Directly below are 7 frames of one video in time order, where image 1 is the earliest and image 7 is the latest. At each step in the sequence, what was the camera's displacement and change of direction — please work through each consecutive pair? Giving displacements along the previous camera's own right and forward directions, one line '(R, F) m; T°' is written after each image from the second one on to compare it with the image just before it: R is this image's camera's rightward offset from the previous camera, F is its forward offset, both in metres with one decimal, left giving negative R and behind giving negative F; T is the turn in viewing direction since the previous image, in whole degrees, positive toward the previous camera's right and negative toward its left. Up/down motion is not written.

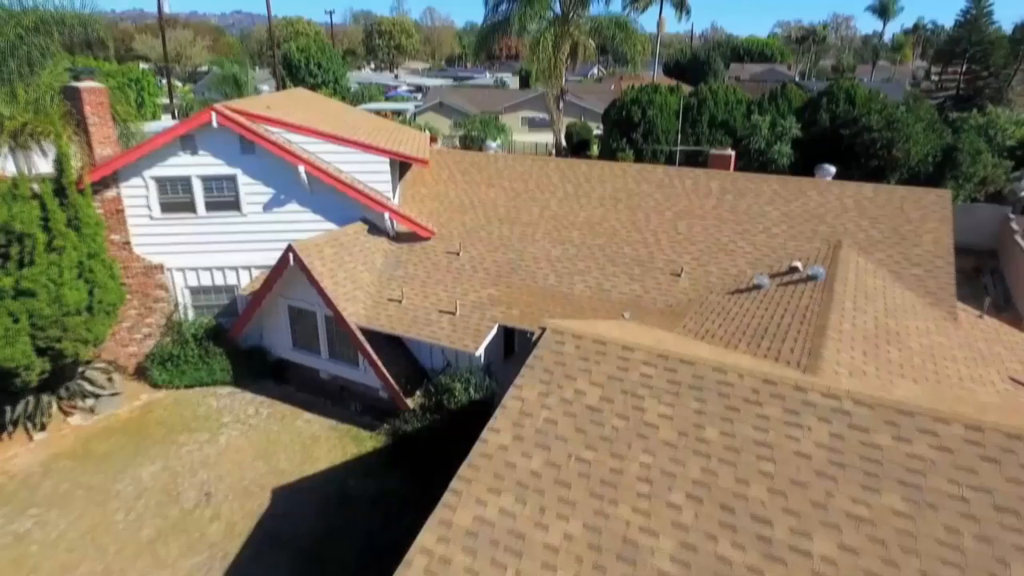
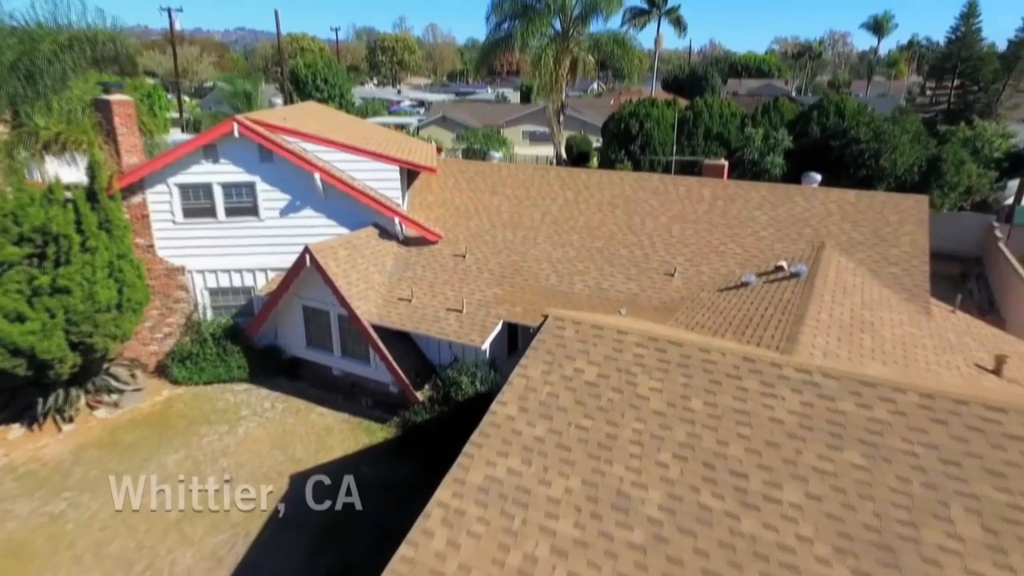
(-0.1, -0.9) m; 0°
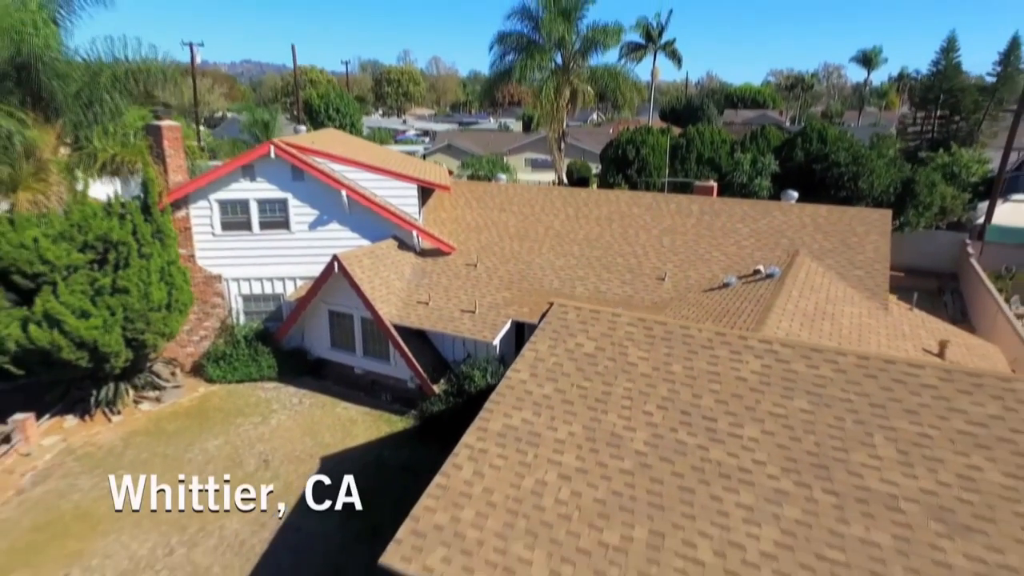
(-0.2, -1.7) m; 0°
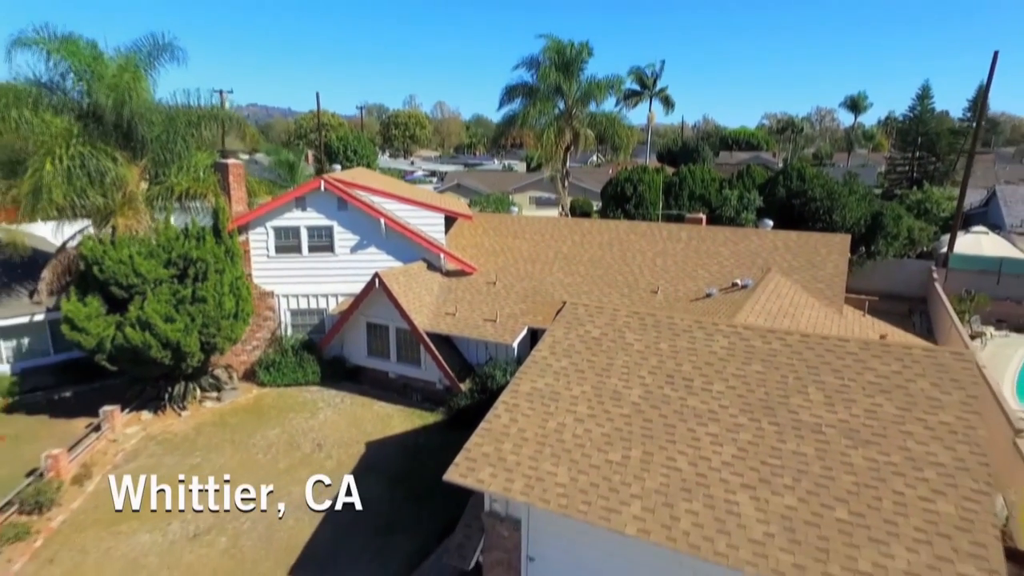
(-0.5, -2.8) m; 0°
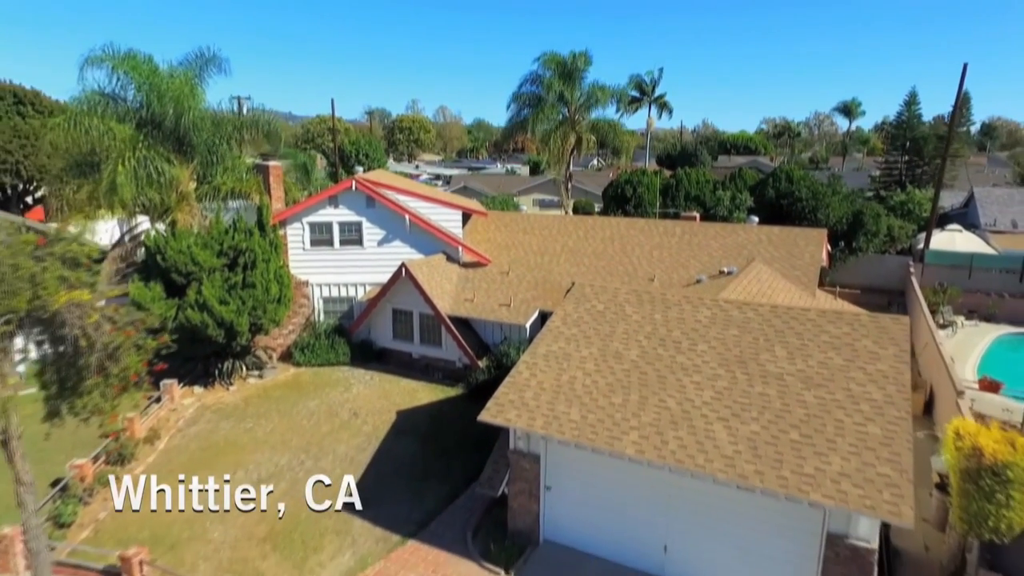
(-0.4, -2.3) m; 0°
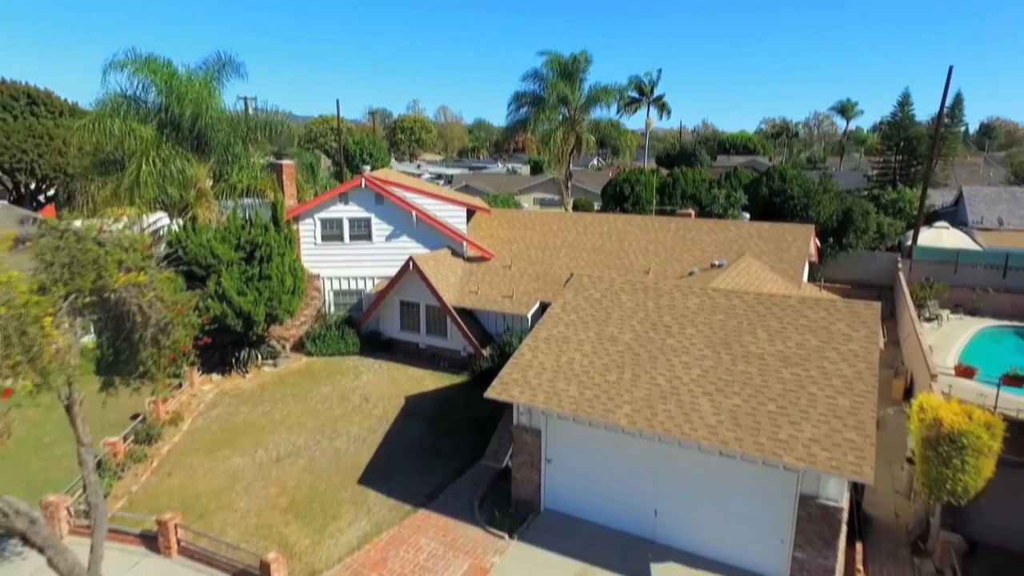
(-0.1, -1.1) m; 0°
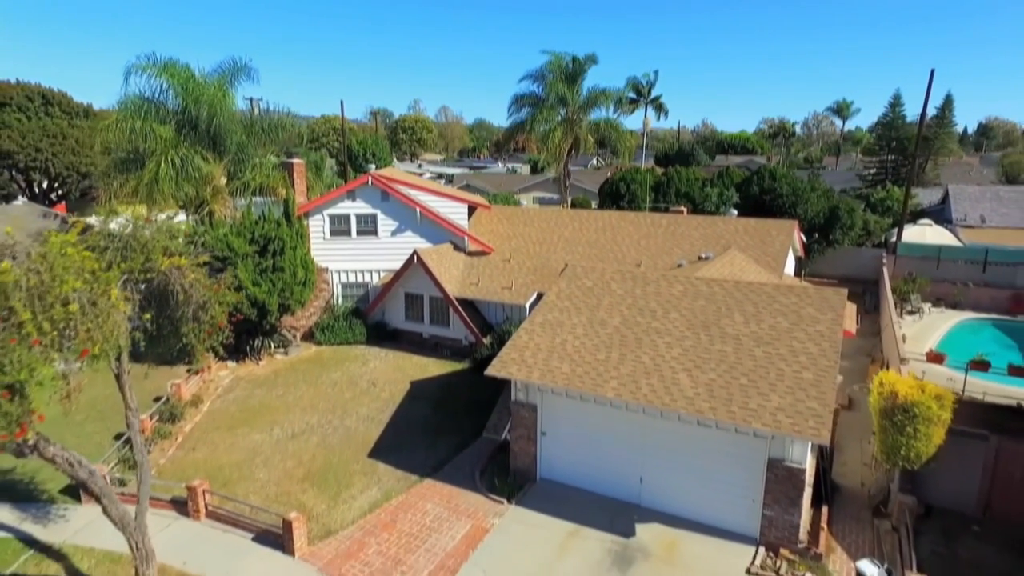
(0.0, -1.3) m; 0°
